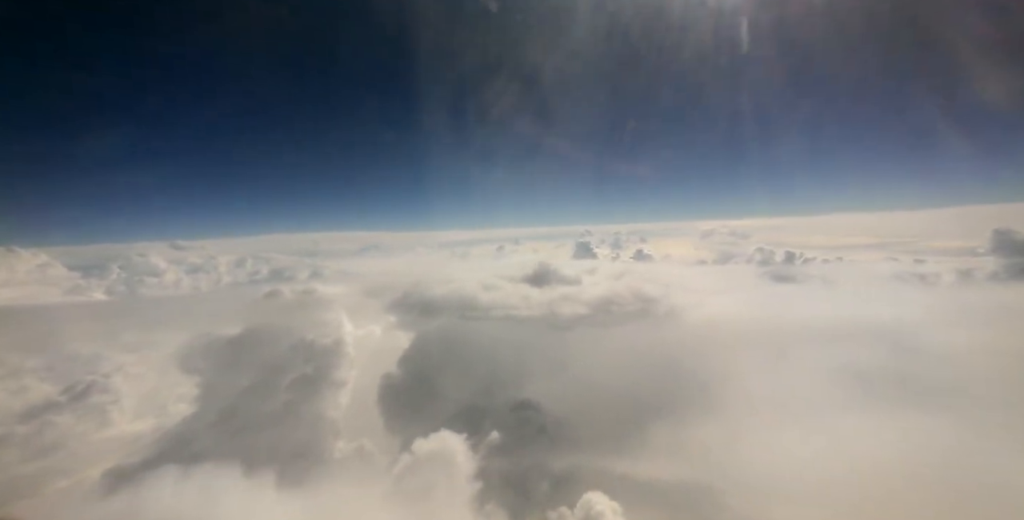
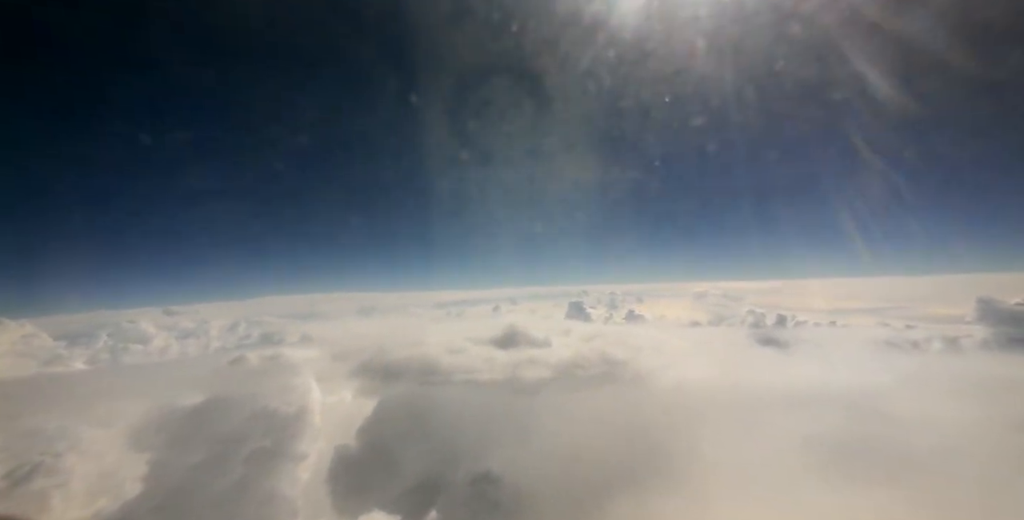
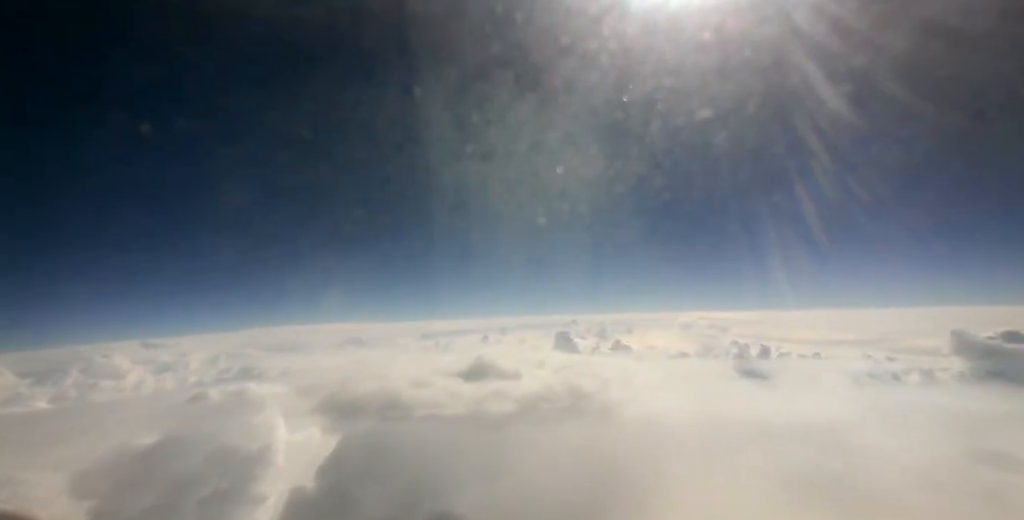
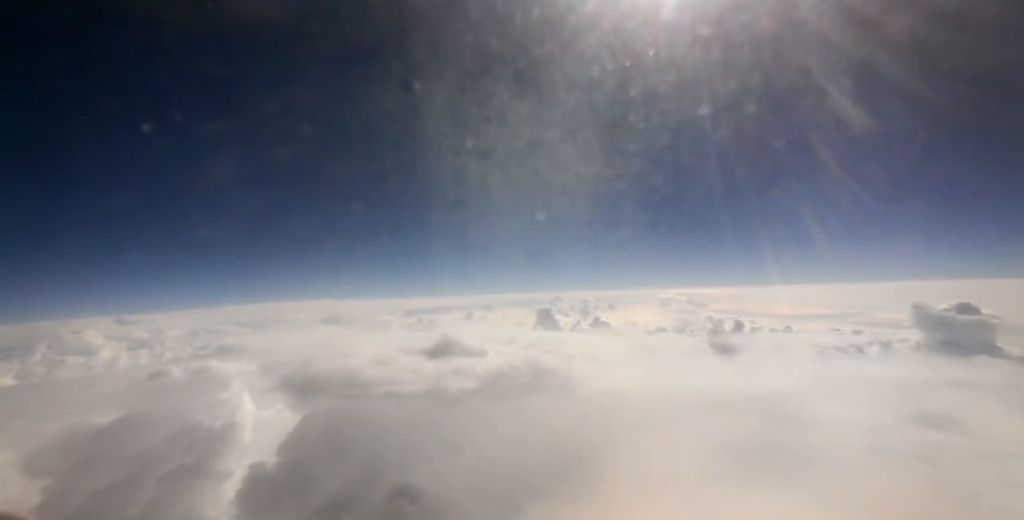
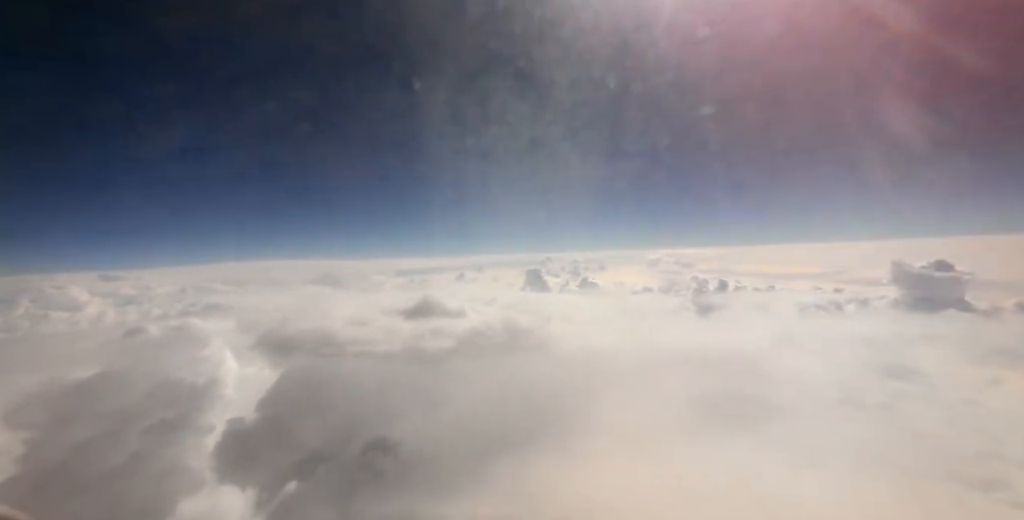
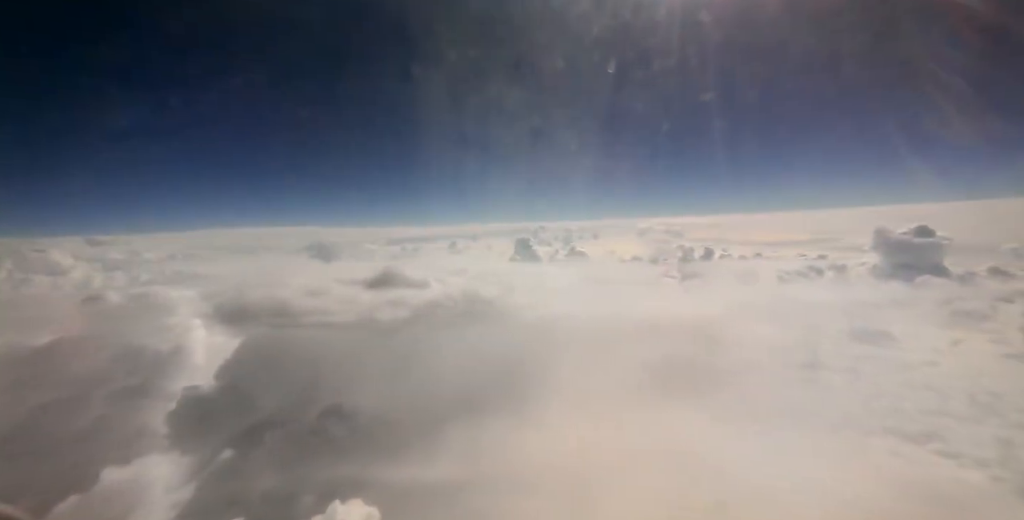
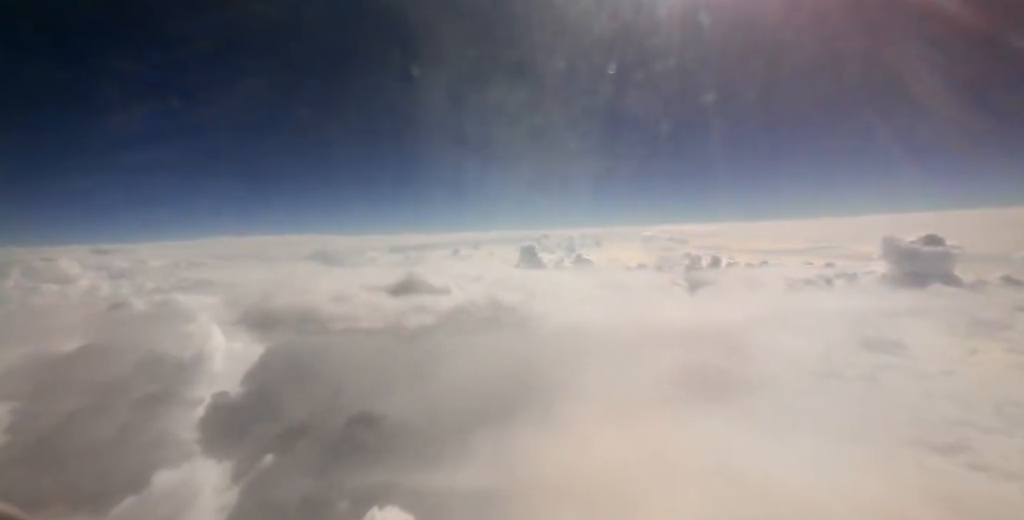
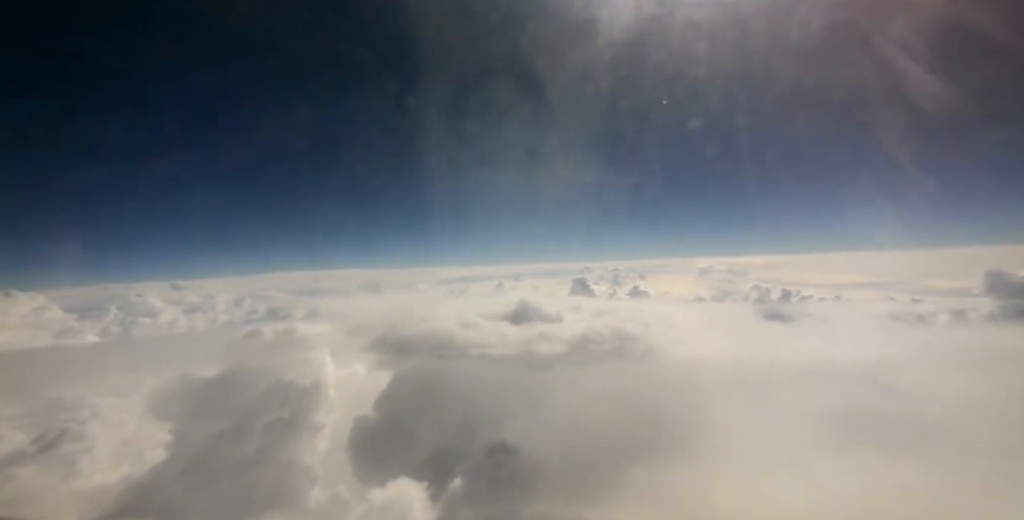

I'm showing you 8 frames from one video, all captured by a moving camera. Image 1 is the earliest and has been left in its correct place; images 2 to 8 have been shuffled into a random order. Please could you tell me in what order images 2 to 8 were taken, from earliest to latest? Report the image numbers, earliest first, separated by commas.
8, 2, 3, 4, 5, 7, 6
